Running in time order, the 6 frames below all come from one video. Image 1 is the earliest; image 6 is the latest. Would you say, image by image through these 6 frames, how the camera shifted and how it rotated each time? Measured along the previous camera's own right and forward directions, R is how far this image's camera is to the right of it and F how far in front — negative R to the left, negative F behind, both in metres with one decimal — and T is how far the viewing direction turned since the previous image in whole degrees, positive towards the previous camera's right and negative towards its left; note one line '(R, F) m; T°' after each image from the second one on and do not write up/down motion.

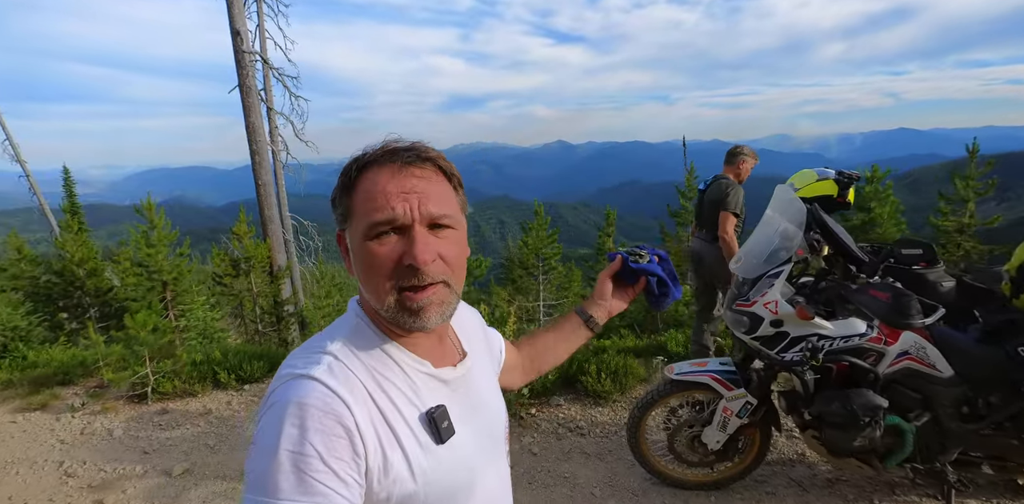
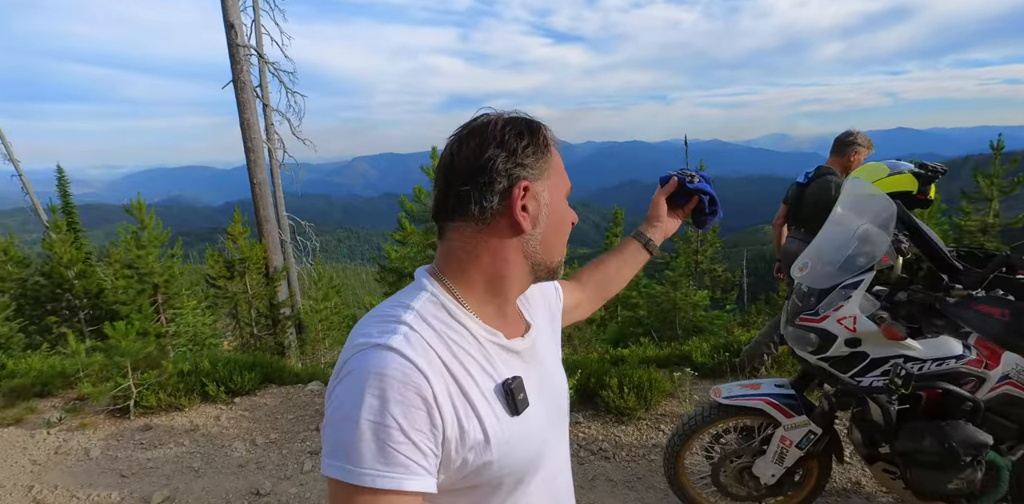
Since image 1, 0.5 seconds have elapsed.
(-0.2, +0.6) m; 0°
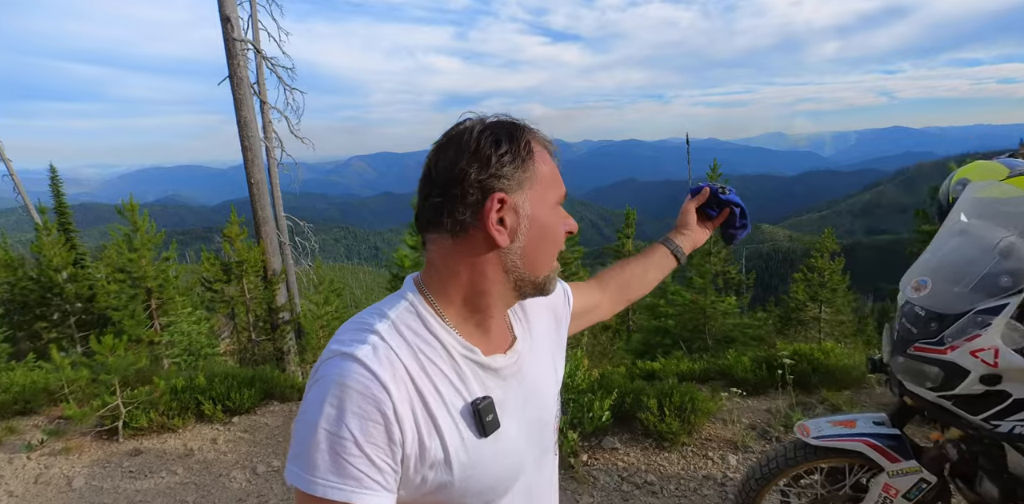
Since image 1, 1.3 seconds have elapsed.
(-0.3, +0.6) m; 0°
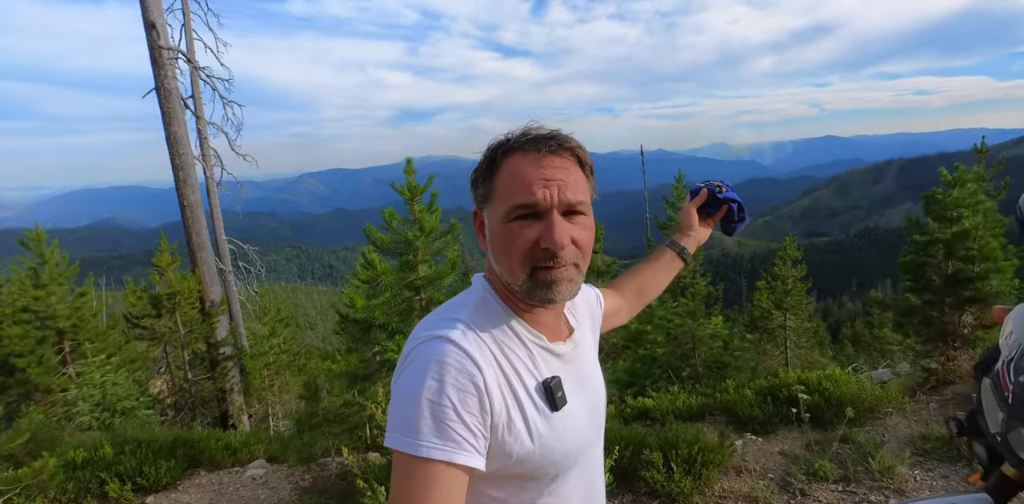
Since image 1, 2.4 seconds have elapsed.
(-0.1, +0.9) m; +5°
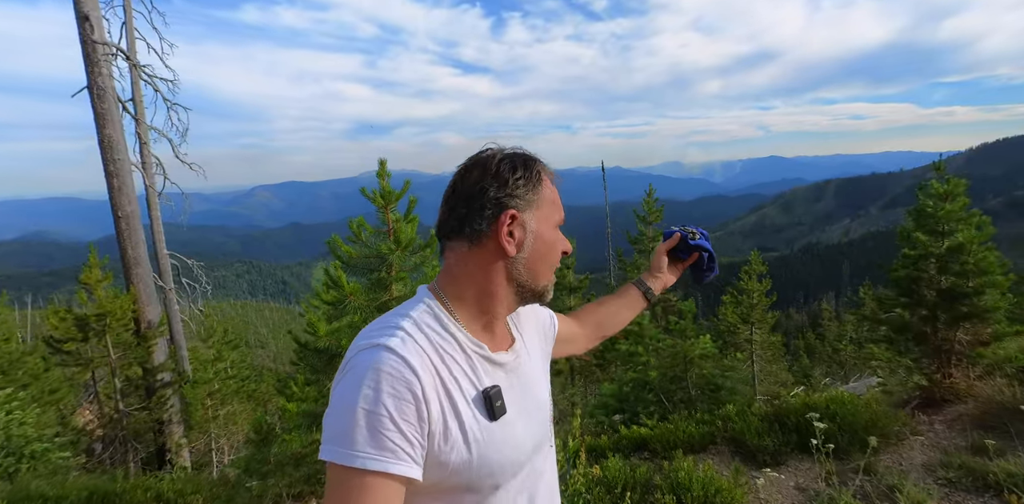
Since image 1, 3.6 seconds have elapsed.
(-0.3, +0.6) m; +5°
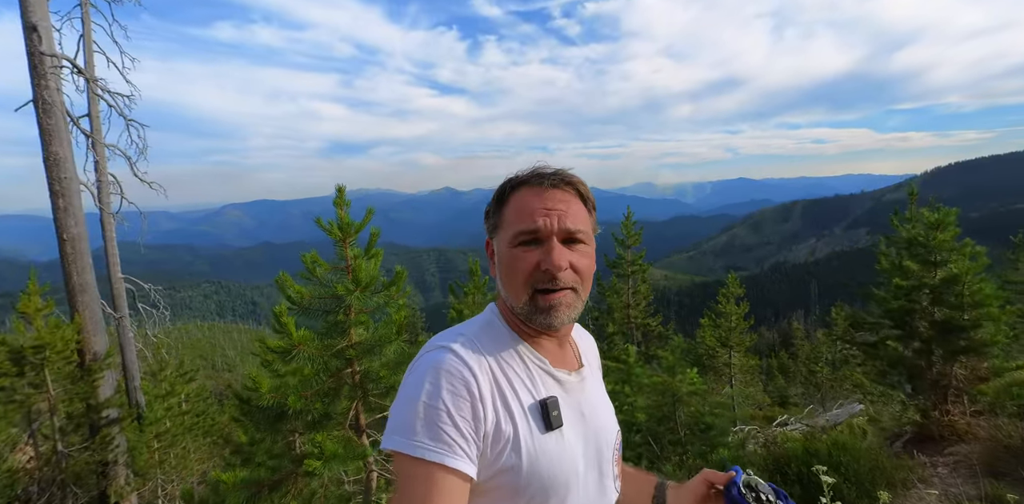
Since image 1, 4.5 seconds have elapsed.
(0.0, +0.5) m; +3°
